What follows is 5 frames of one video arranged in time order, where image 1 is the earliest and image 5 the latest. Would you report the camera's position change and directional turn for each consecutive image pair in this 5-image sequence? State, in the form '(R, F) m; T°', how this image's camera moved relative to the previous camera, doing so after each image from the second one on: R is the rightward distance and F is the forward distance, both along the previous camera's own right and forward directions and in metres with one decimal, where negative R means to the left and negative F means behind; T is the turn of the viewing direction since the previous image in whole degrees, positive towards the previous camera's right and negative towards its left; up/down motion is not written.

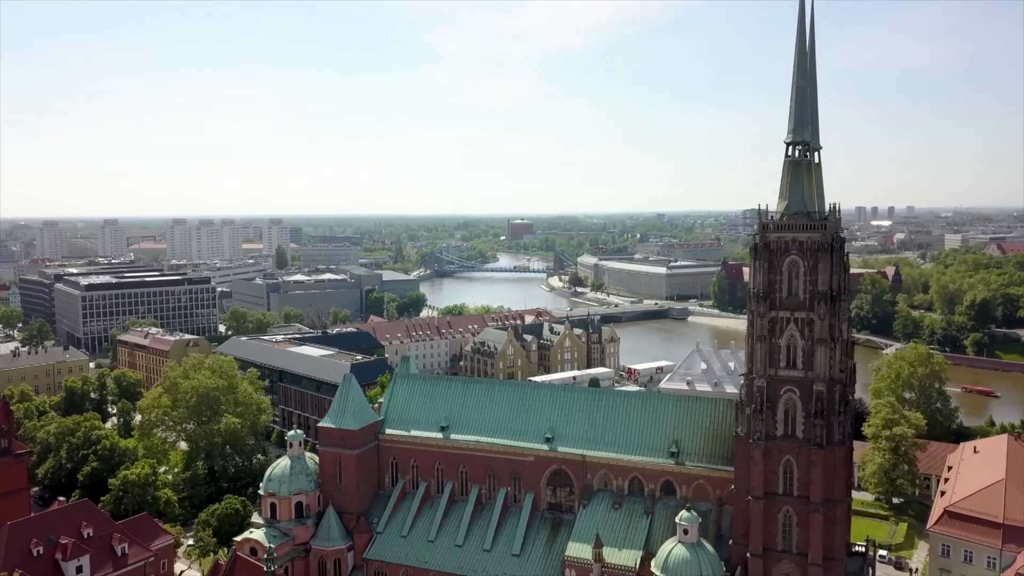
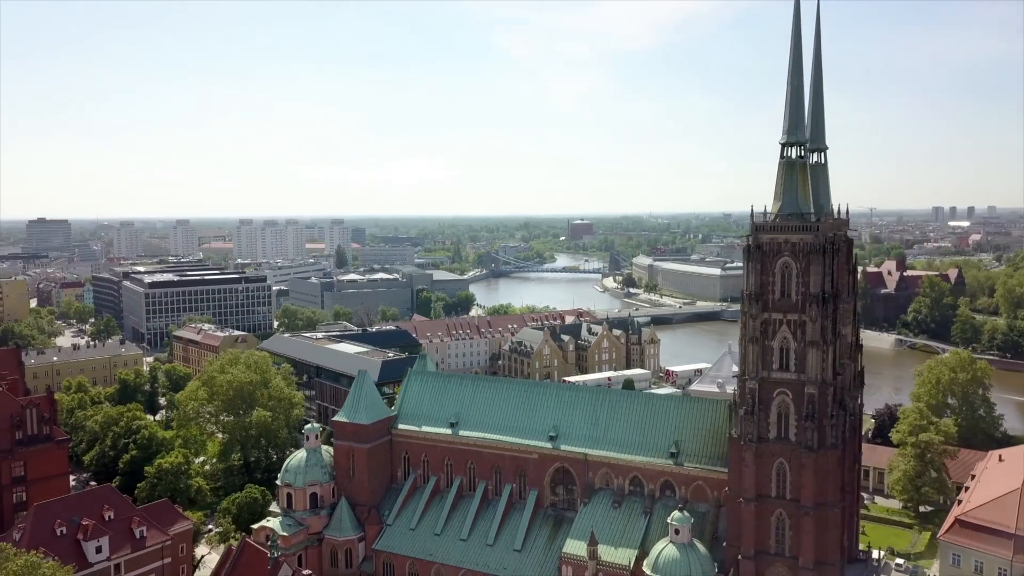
(+3.5, -0.7) m; -5°
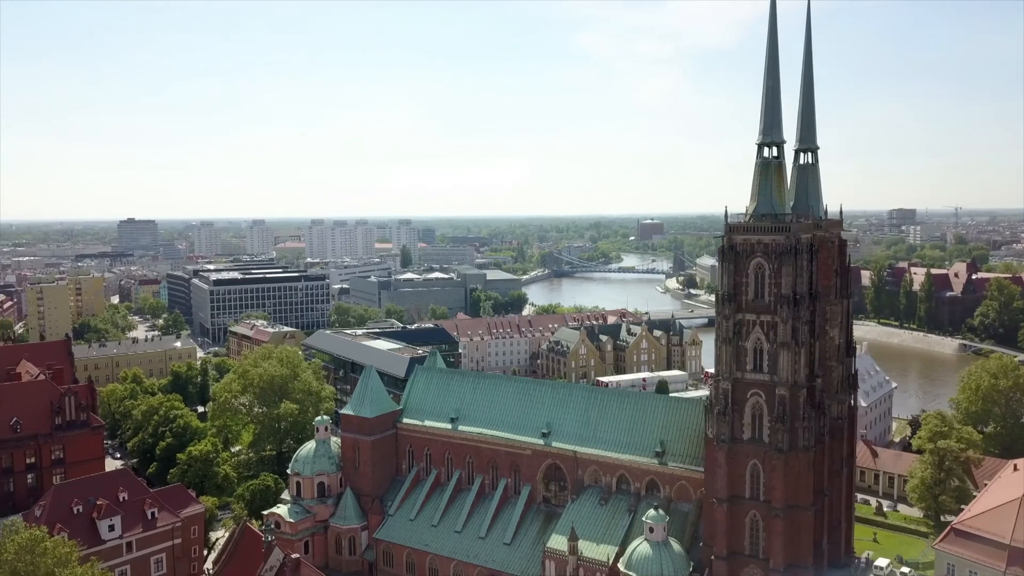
(+4.9, -0.8) m; -5°
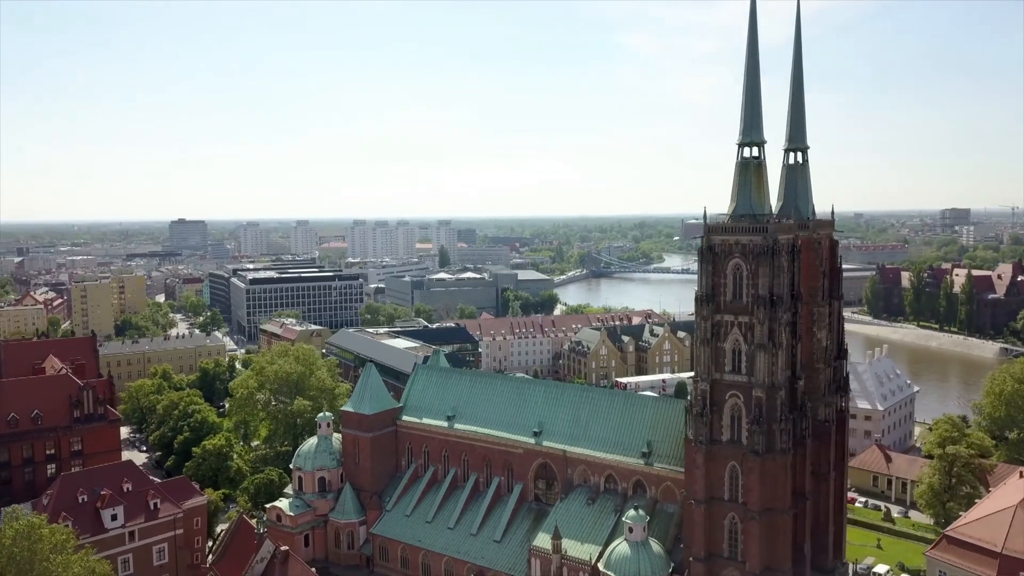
(+3.3, -0.3) m; -3°
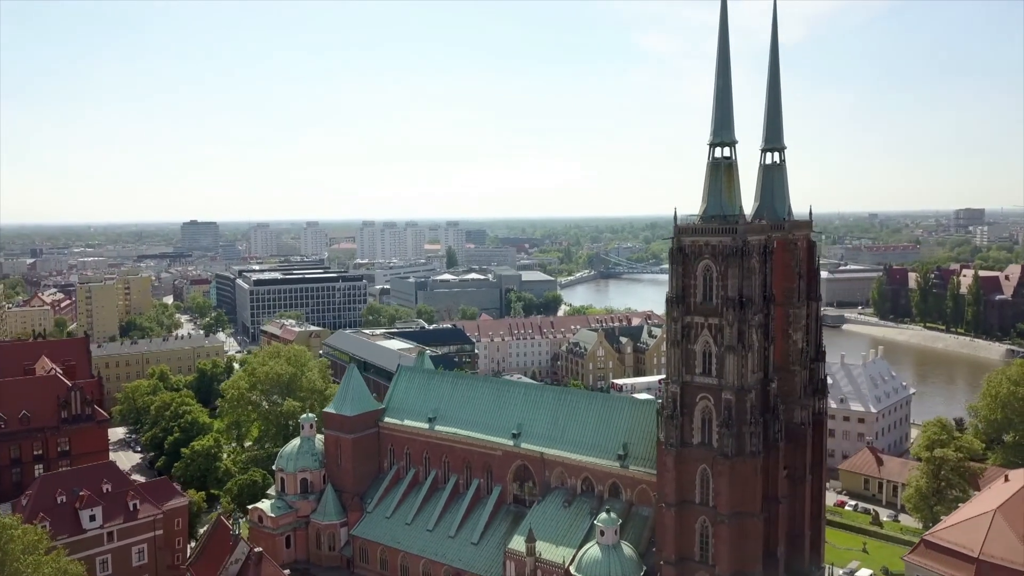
(+2.1, +0.2) m; -1°
